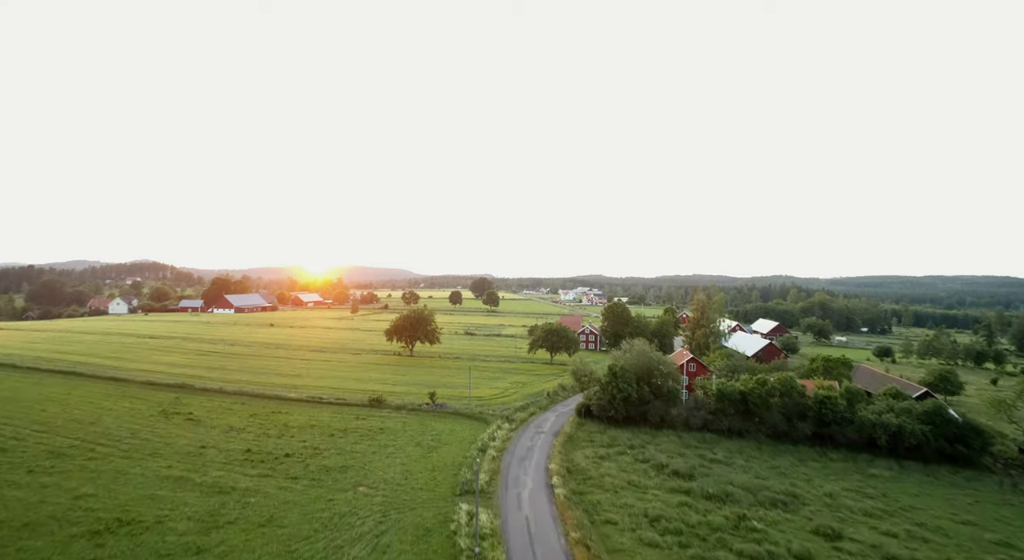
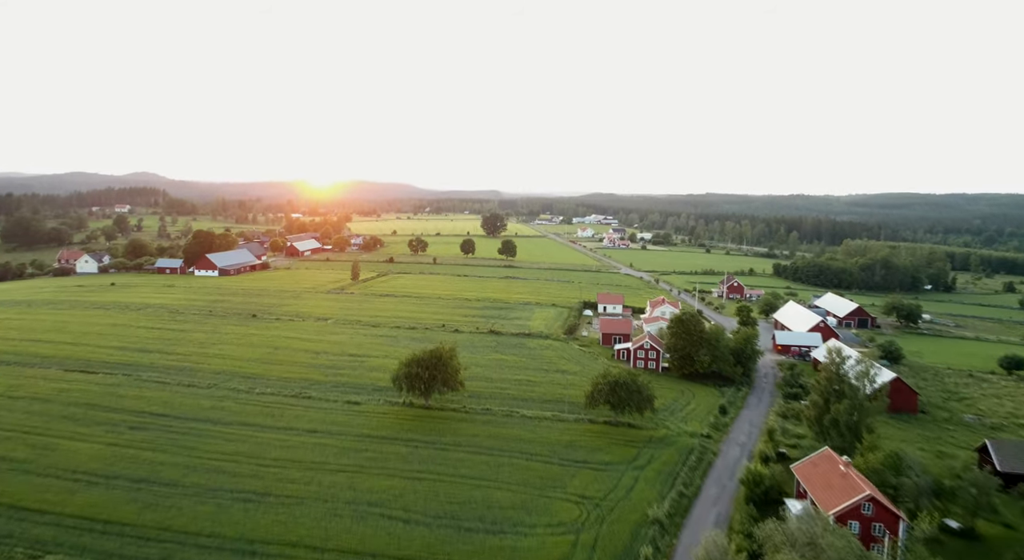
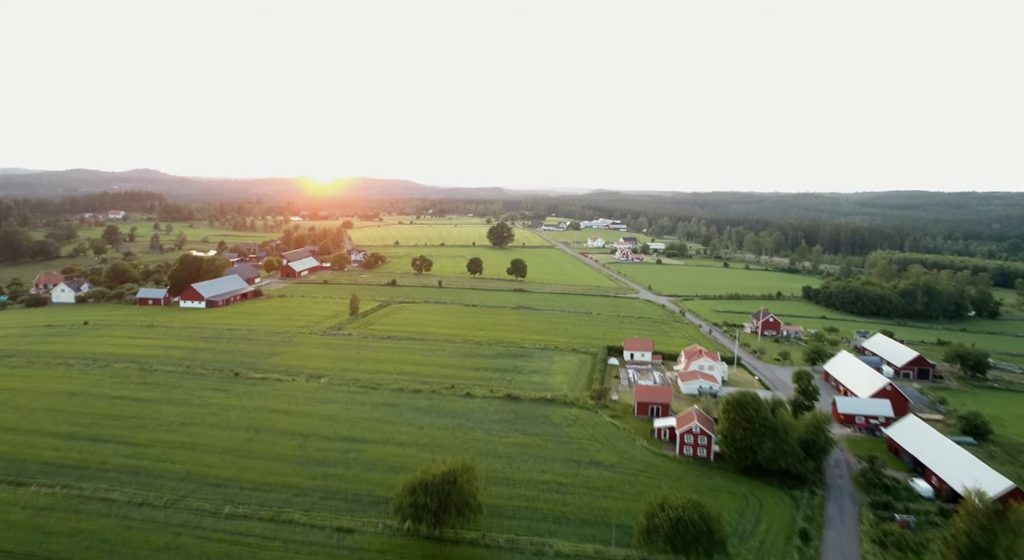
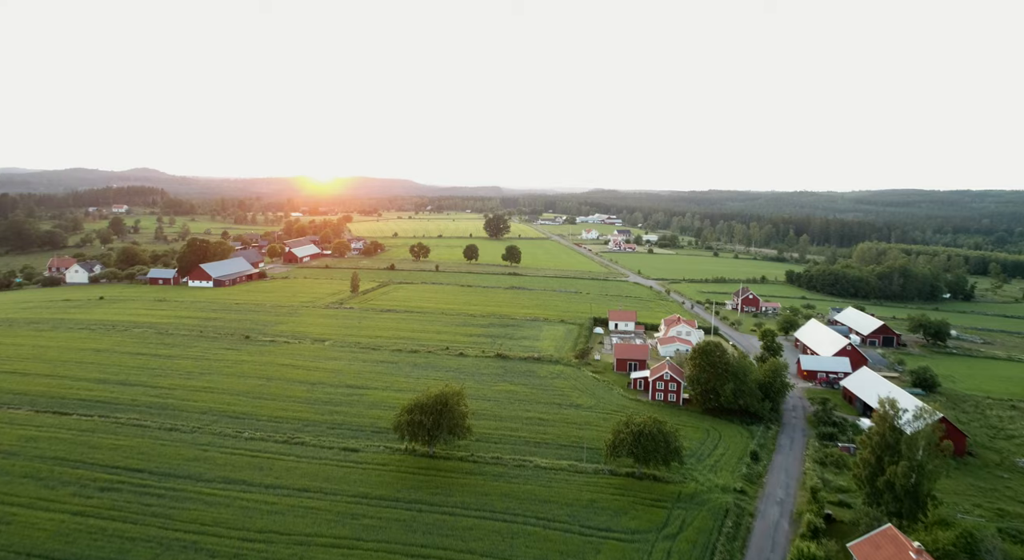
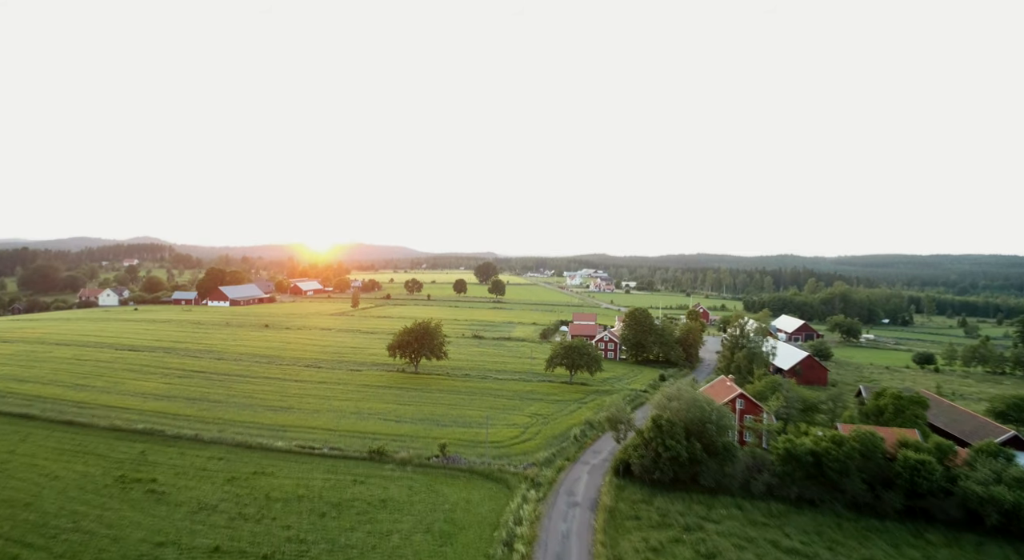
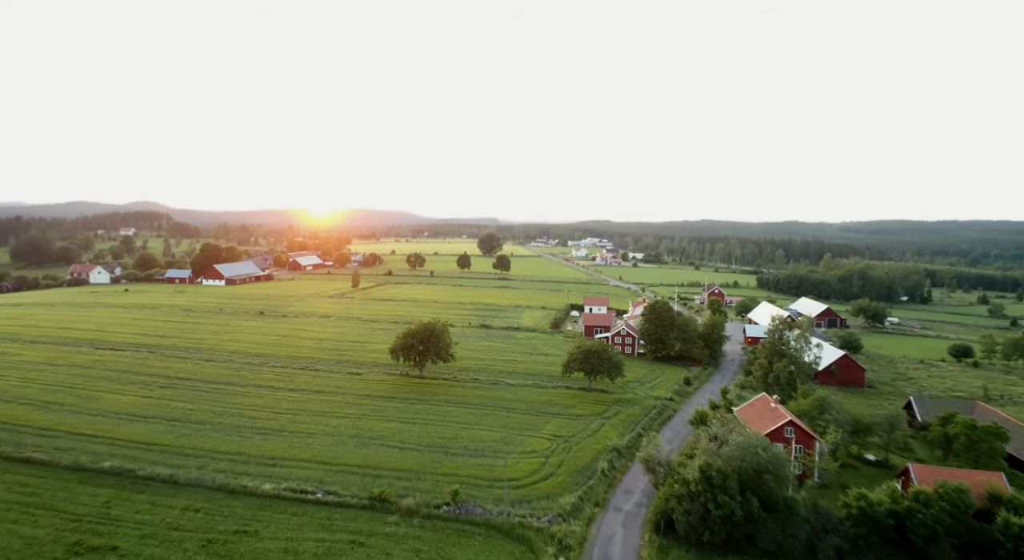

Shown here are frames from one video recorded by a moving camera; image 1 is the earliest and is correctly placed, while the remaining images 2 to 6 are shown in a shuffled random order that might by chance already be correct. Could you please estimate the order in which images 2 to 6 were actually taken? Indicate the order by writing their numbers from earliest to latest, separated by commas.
5, 6, 2, 4, 3
